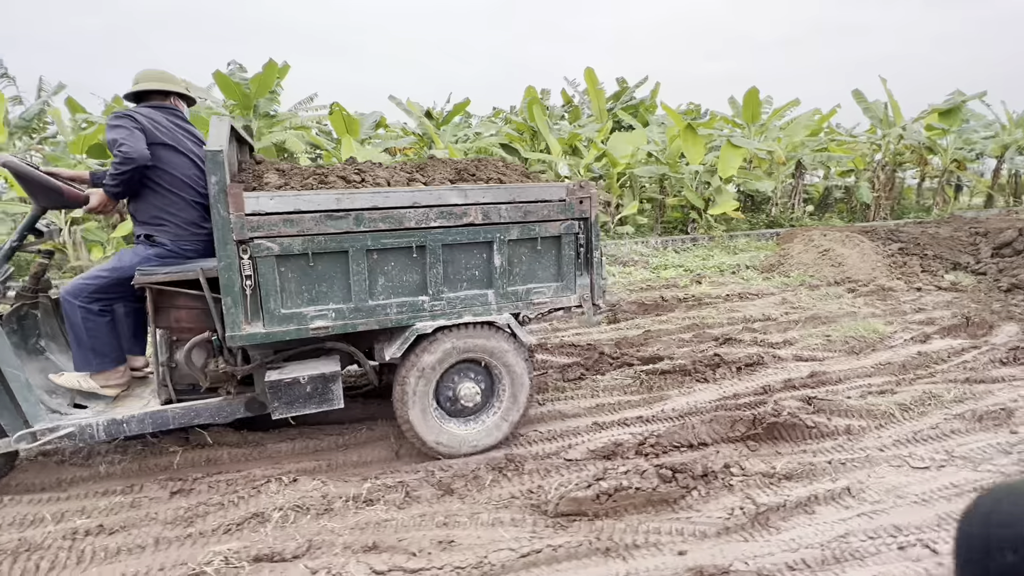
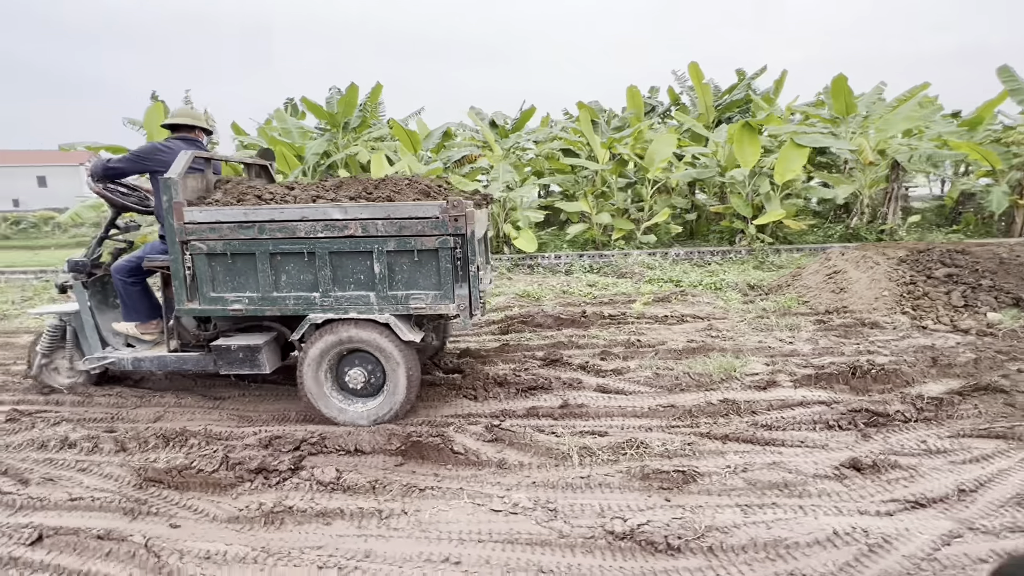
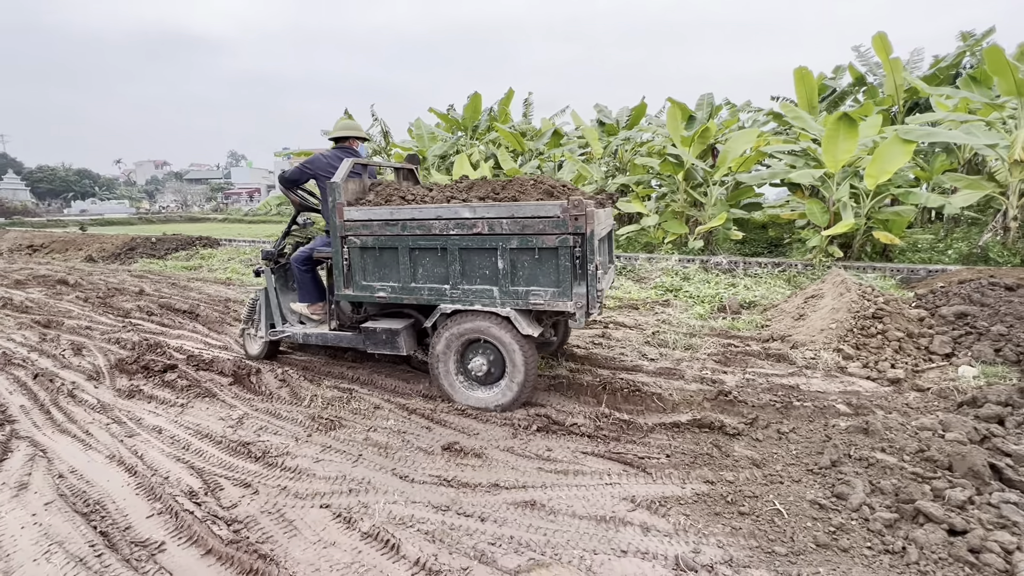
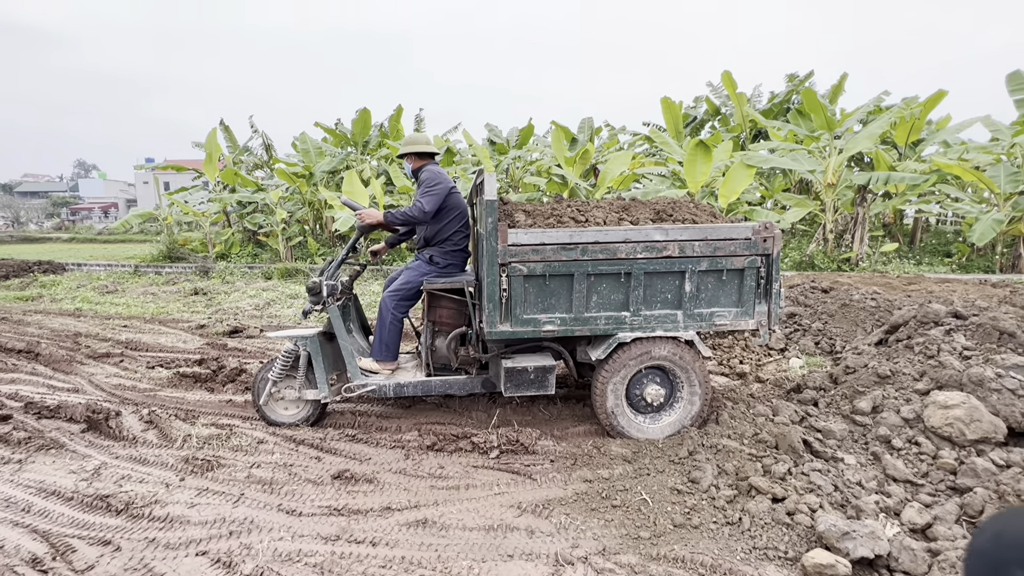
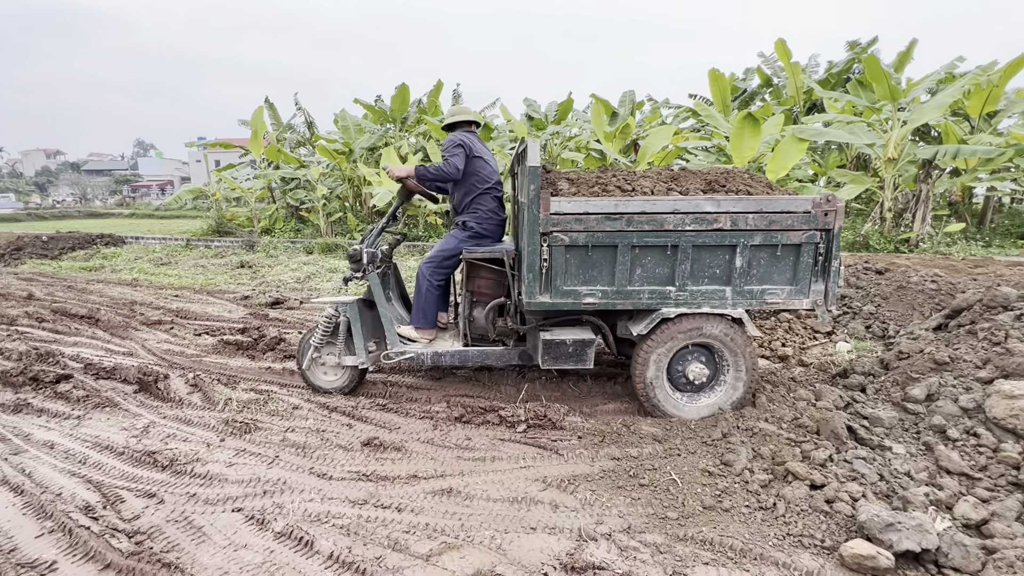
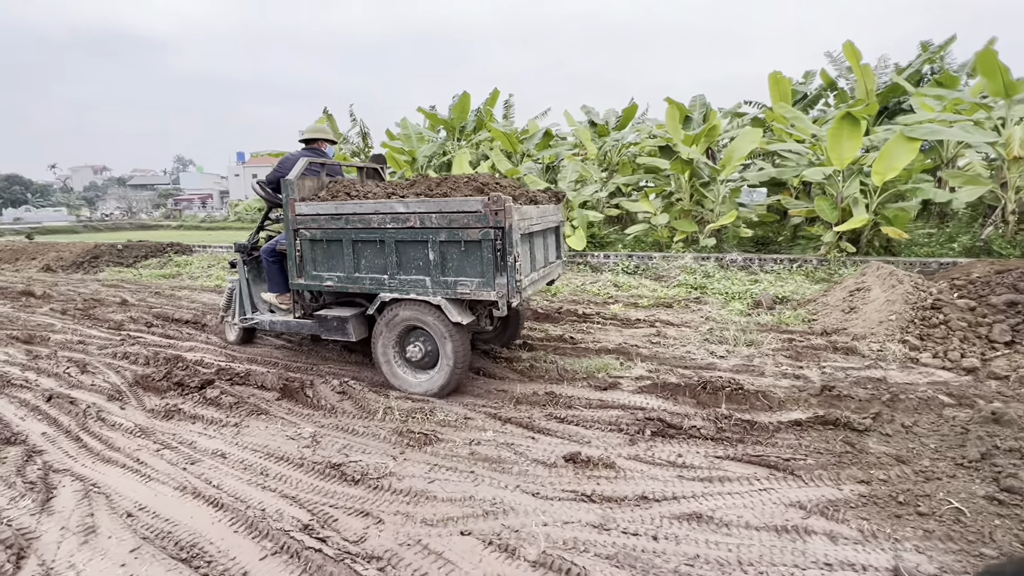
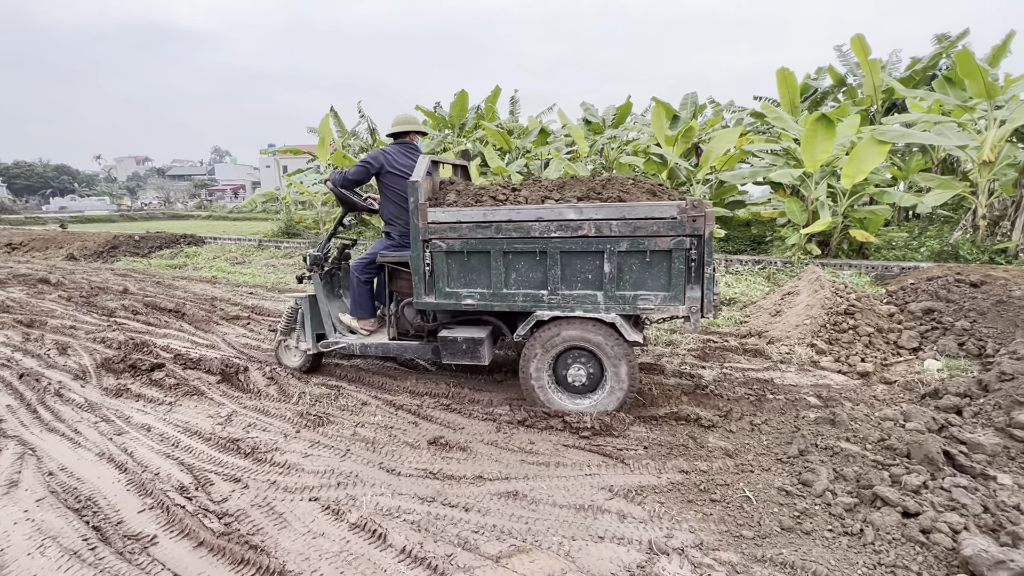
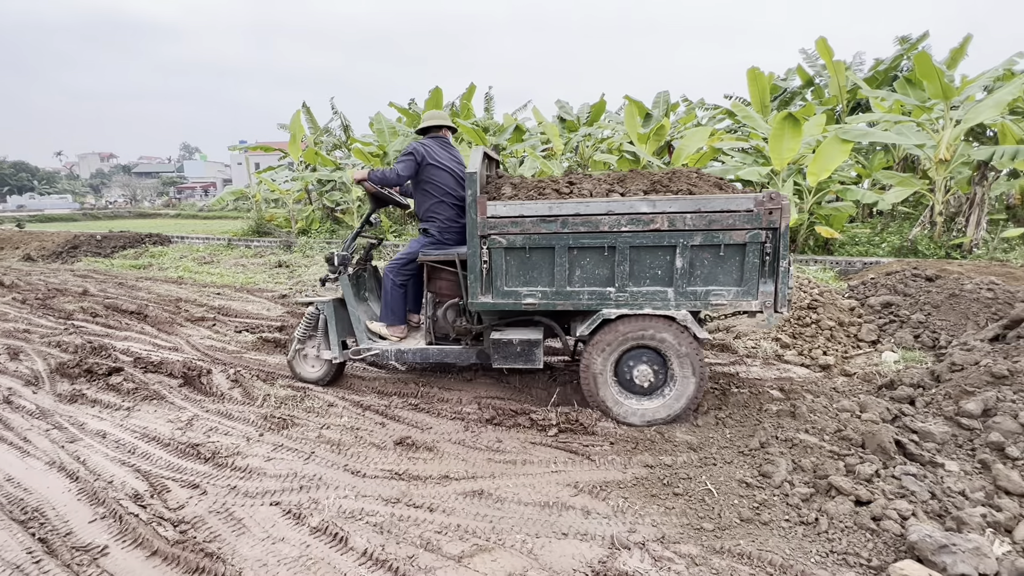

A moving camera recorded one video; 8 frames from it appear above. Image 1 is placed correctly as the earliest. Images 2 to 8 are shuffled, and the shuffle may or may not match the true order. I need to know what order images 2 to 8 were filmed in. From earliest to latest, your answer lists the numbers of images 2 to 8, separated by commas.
2, 6, 3, 7, 8, 5, 4
